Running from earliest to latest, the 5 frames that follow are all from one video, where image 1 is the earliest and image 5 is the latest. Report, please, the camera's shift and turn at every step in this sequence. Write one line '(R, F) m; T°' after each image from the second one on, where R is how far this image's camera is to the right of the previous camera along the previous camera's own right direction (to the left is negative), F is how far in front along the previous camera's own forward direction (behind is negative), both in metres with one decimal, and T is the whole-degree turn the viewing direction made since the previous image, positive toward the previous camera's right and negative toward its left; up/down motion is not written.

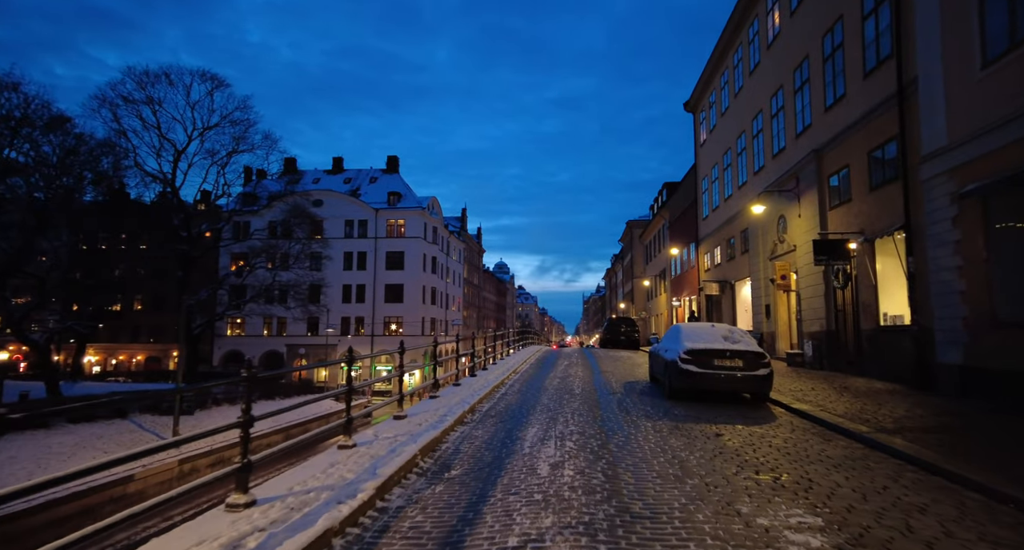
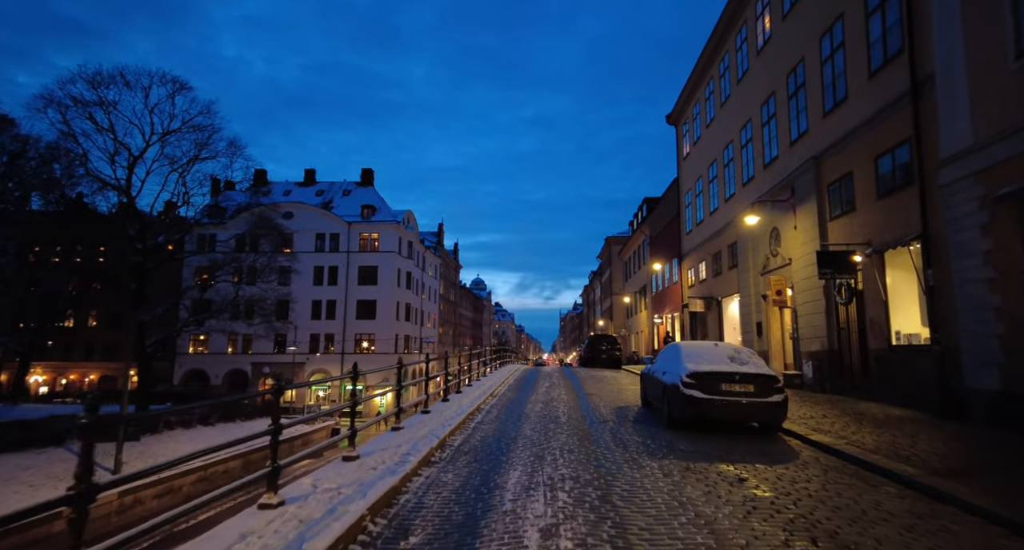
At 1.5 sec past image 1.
(0.0, +1.4) m; +3°
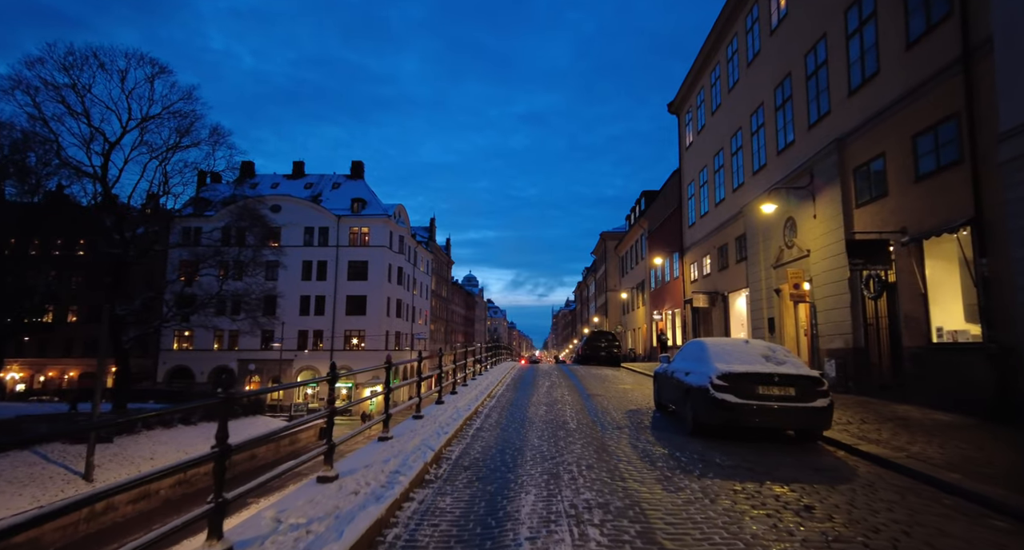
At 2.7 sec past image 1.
(-0.2, +1.2) m; +1°
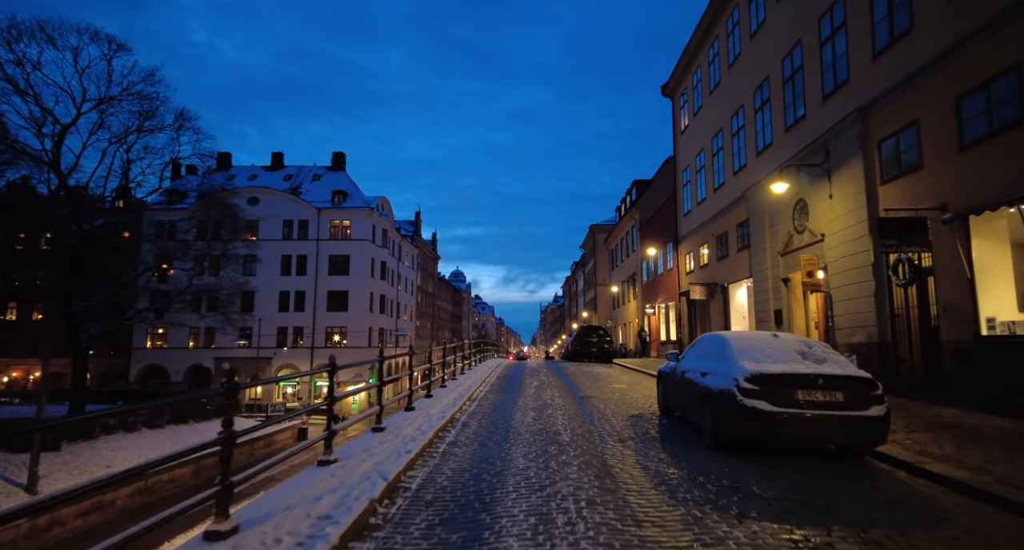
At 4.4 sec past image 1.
(+0.1, +1.6) m; +1°
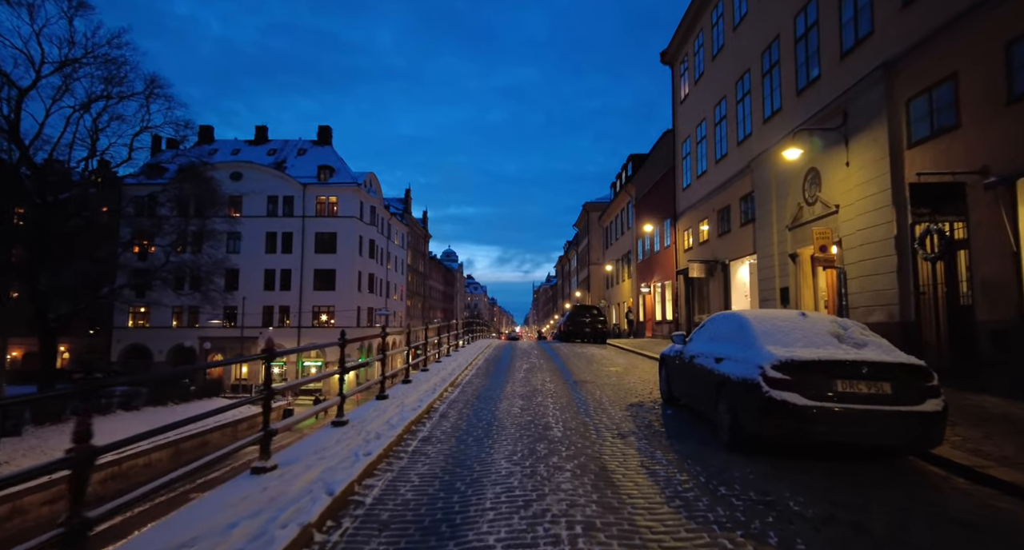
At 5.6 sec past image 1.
(+0.1, +1.2) m; +1°
